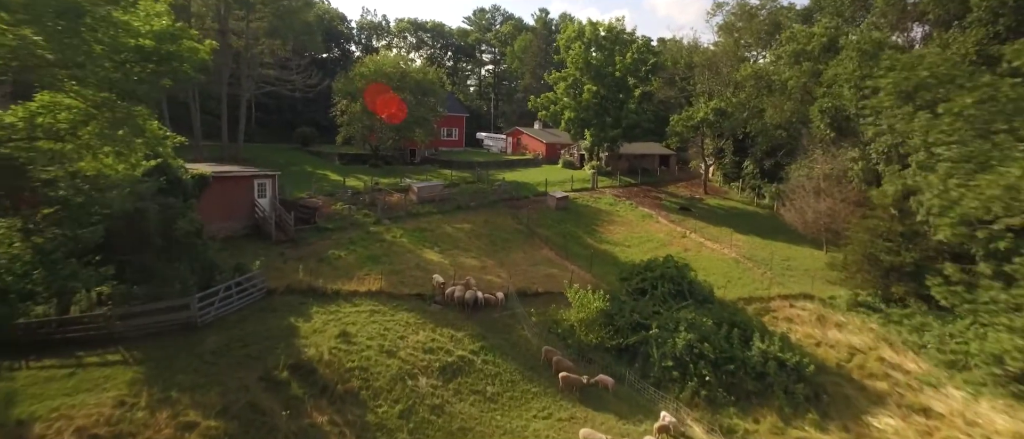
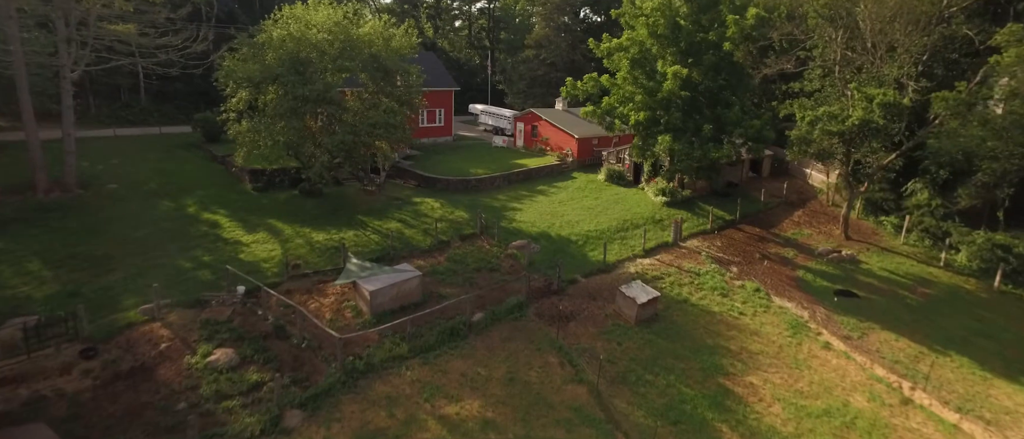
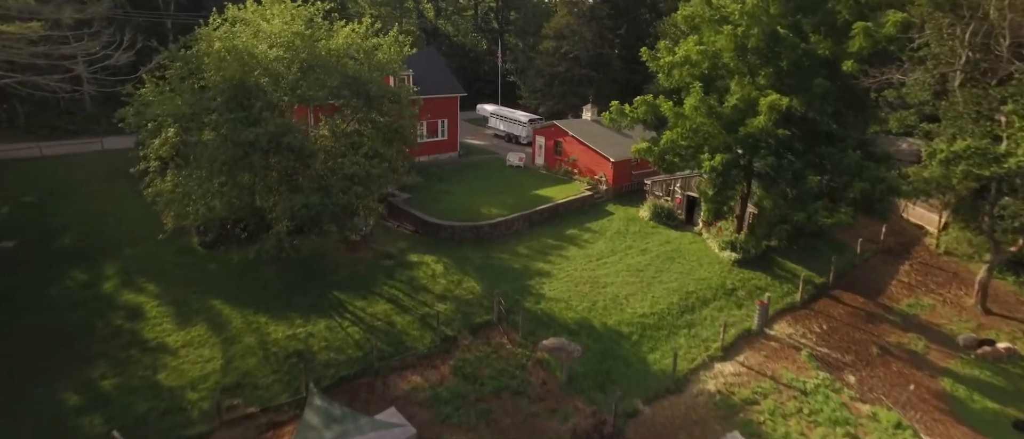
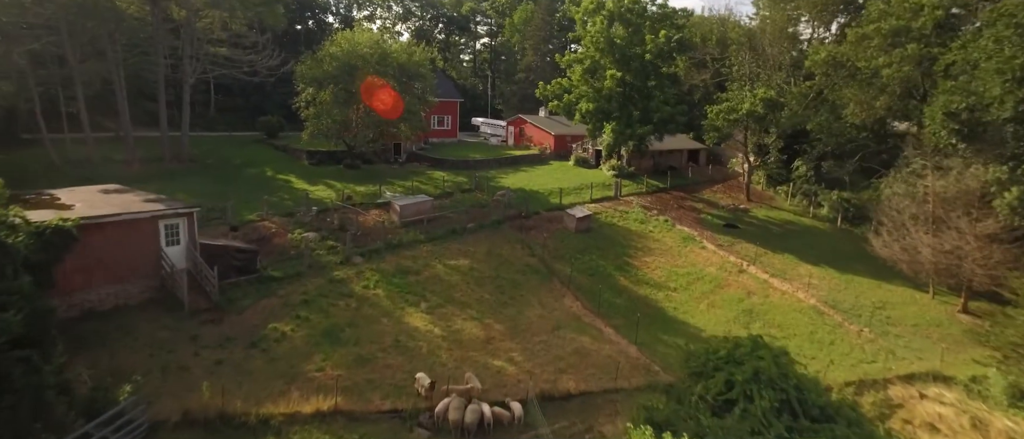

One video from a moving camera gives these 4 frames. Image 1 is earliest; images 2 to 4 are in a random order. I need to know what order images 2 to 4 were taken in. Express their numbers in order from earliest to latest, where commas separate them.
4, 2, 3
